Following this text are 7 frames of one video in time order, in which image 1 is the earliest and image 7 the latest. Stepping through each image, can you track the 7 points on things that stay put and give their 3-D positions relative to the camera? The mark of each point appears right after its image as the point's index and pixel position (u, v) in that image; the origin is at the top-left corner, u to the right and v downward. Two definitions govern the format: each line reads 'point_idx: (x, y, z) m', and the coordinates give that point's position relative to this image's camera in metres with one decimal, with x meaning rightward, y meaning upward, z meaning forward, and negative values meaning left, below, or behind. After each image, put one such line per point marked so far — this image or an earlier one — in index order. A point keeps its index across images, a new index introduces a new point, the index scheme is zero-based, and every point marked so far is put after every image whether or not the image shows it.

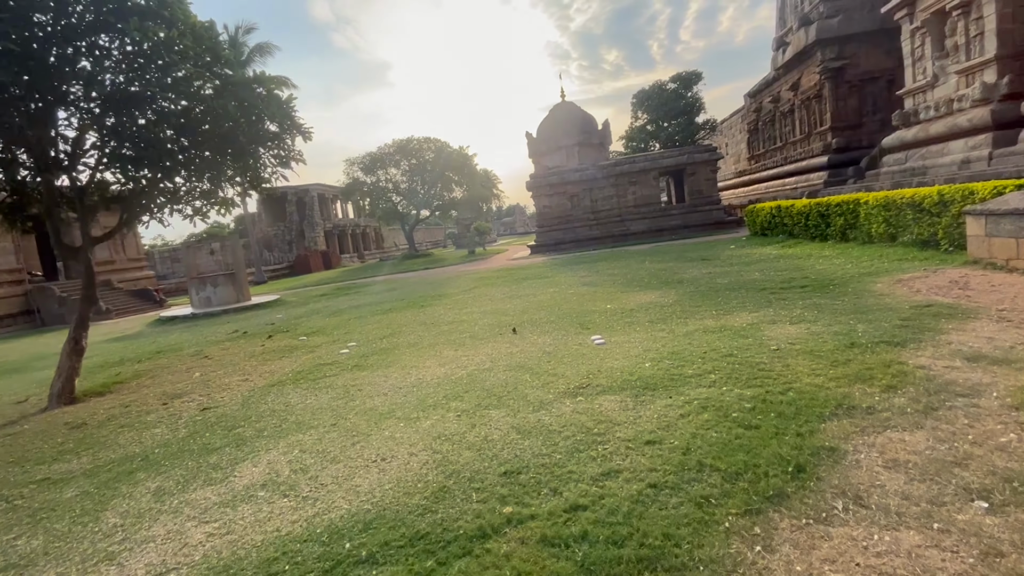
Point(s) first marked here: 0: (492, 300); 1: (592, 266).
0: (-0.3, -0.2, +8.0) m
1: (+1.8, +0.5, +11.9) m
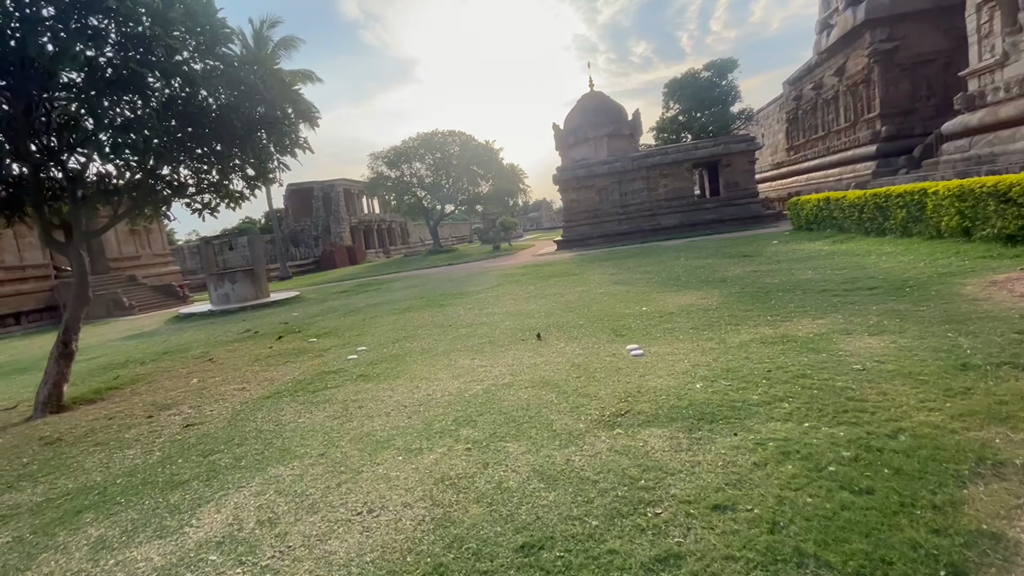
0: (0.0, -0.2, +7.5) m
1: (+2.4, +0.6, +11.2) m
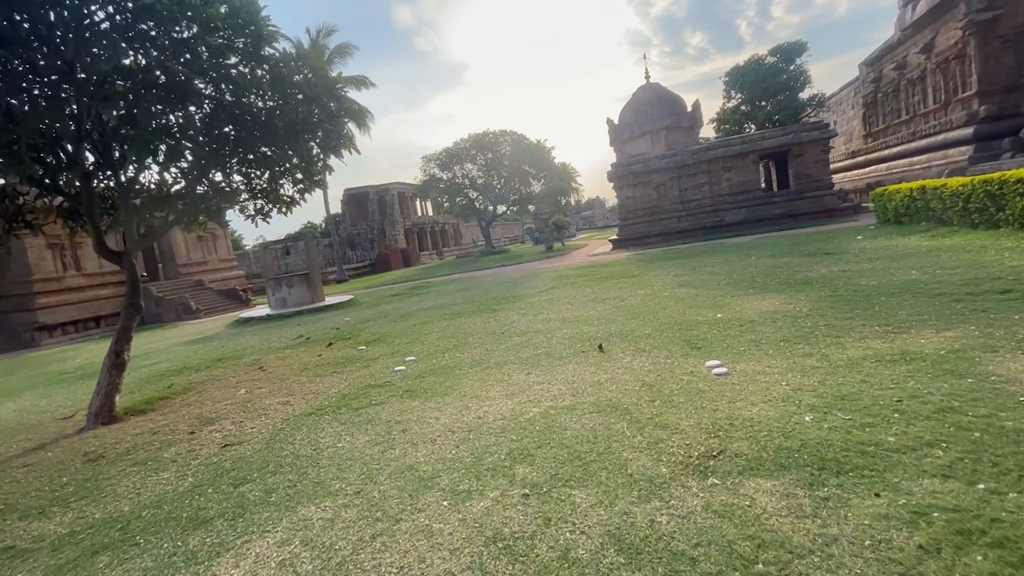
0: (+0.8, -0.2, +7.0) m
1: (+3.5, +0.5, +10.5) m
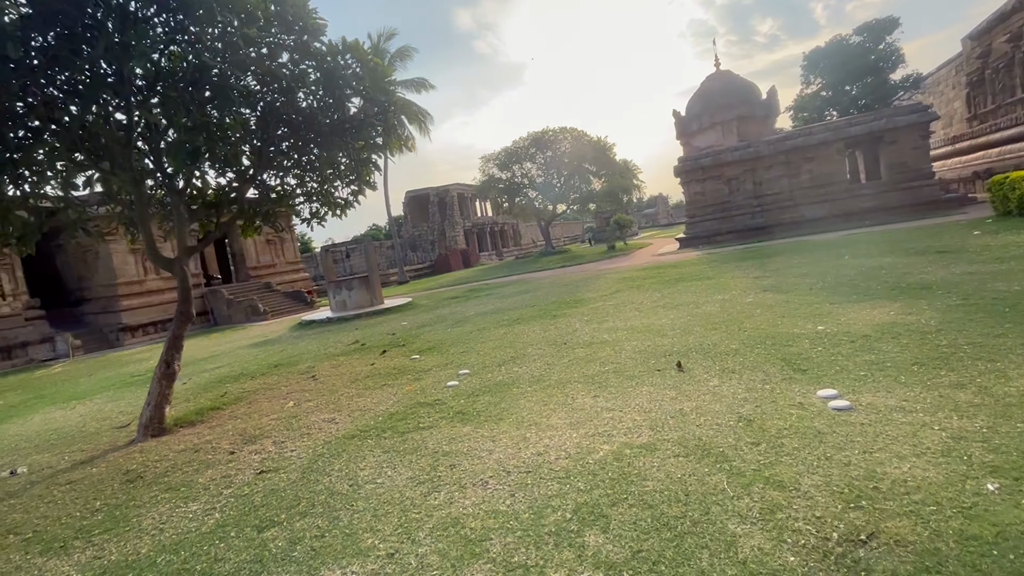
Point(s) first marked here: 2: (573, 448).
0: (+1.6, -0.3, +6.4) m
1: (+4.7, +0.5, +9.6) m
2: (+0.3, -0.8, +2.6) m
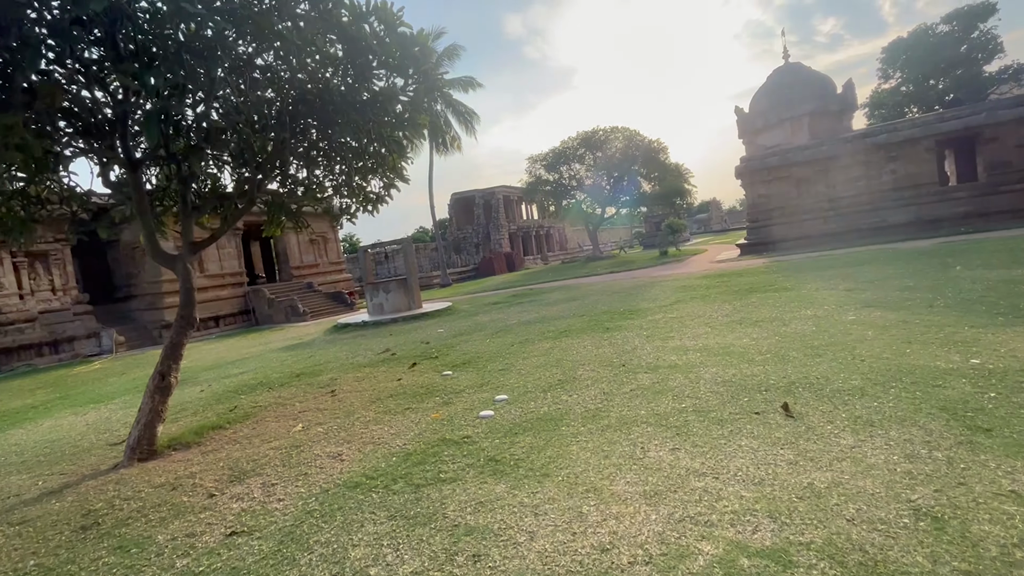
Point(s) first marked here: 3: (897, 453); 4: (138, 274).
0: (+2.1, -0.4, +5.4) m
1: (+5.5, +0.3, +8.3) m
2: (+0.5, -0.9, +1.8) m
3: (+1.6, -0.7, +2.2) m
4: (-10.1, +0.4, +14.0) m
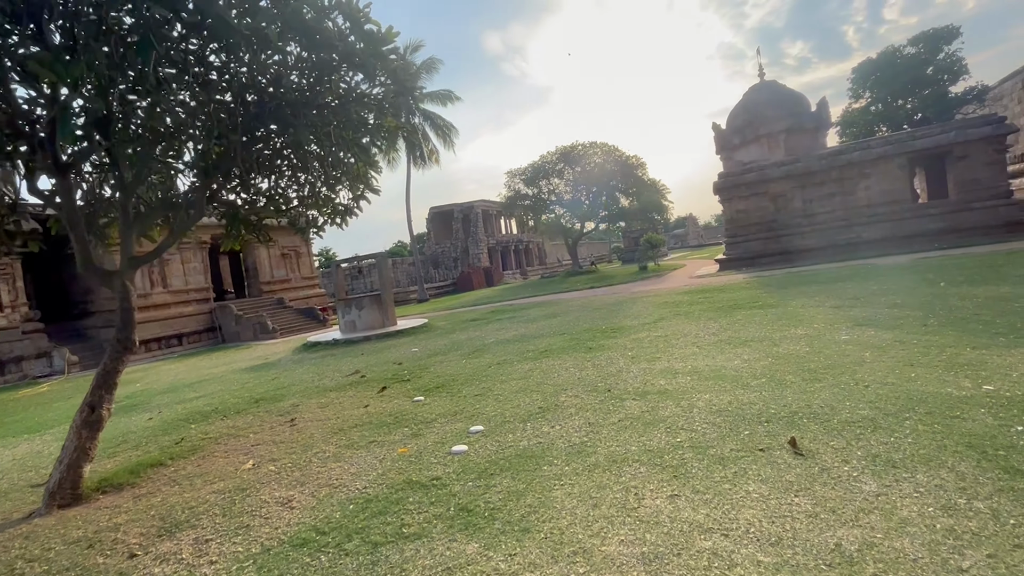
0: (+1.9, -0.6, +5.1) m
1: (+5.1, 0.0, +8.2) m
2: (+0.4, -1.0, +1.4) m
3: (+1.5, -0.8, +1.9) m
4: (-10.7, 0.0, +13.2) m
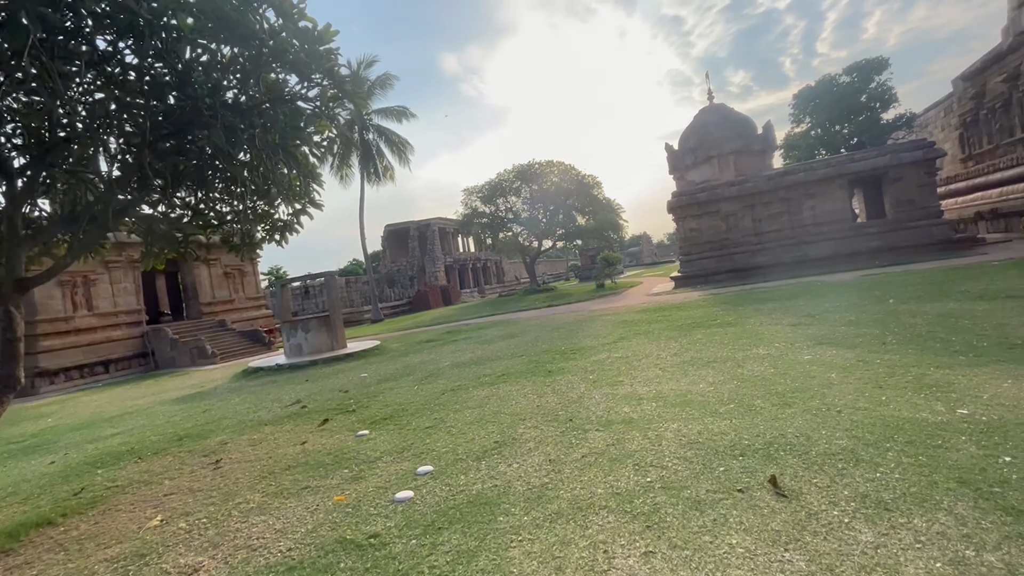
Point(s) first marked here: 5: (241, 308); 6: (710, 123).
0: (+1.4, -0.8, +4.9) m
1: (+4.4, -0.3, +8.3) m
2: (+0.3, -1.0, +1.1) m
3: (+1.3, -0.8, +1.7) m
4: (-11.7, -0.6, +12.0) m
5: (-8.8, -0.7, +16.8) m
6: (+7.2, +6.0, +19.1) m
